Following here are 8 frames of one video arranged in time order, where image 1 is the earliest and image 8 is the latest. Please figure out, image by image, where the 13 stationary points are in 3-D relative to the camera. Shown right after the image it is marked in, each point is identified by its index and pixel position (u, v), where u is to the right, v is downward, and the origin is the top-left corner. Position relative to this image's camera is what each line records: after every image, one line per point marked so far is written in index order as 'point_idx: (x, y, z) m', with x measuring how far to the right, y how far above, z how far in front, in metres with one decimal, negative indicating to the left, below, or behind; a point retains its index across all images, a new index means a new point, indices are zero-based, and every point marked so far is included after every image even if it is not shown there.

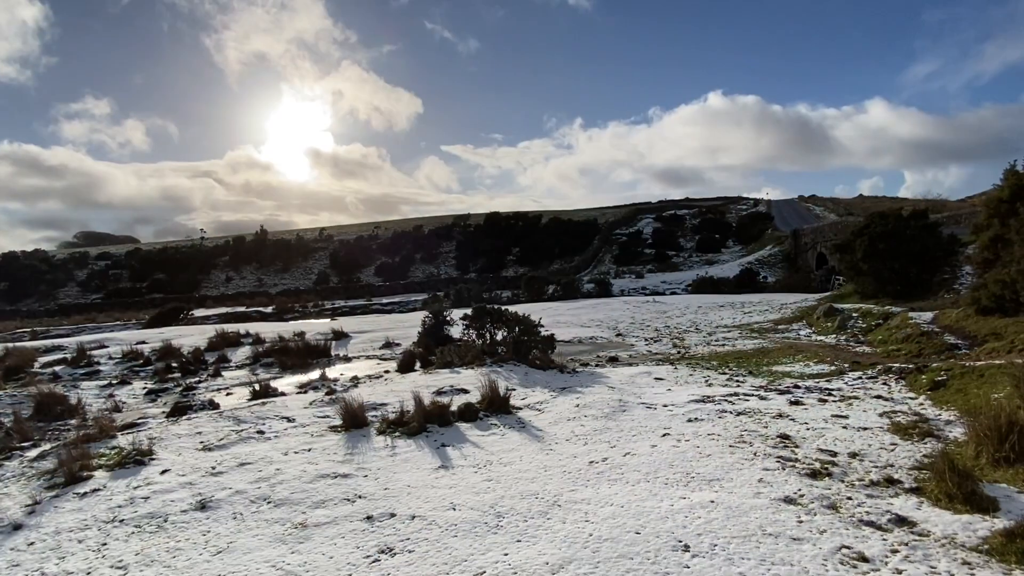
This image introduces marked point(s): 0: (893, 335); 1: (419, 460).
0: (+7.5, -0.9, +10.9) m
1: (-1.0, -1.9, +6.1) m
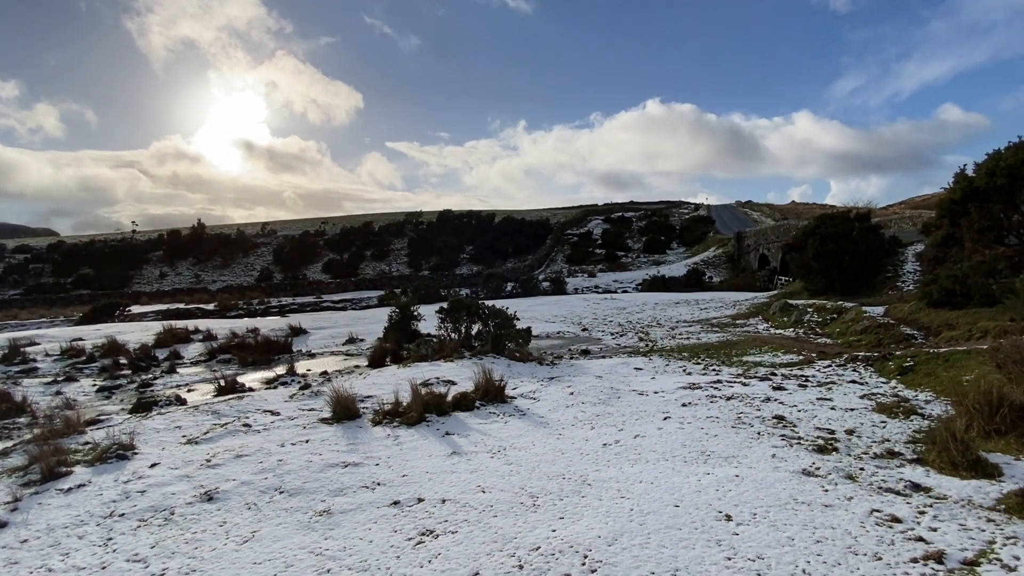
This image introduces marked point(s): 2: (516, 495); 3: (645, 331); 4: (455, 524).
0: (+7.1, -0.8, +11.6) m
1: (-0.9, -1.7, +6.0) m
2: (0.0, -1.7, +4.5) m
3: (+4.1, -1.3, +16.8) m
4: (-0.4, -1.7, +4.0) m
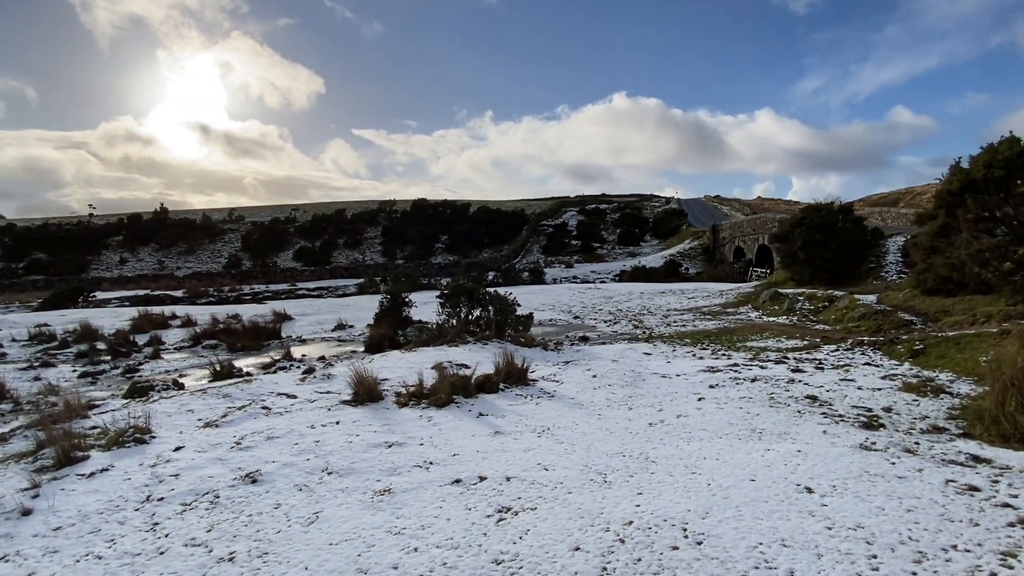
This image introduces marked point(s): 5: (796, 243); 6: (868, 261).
0: (+7.2, -0.5, +11.9) m
1: (-0.5, -1.5, +5.9) m
2: (+0.6, -1.5, +4.4) m
3: (+3.9, -0.9, +16.9) m
4: (+0.2, -1.5, +3.9) m
5: (+9.4, +1.5, +18.2) m
6: (+11.5, +0.9, +17.8) m
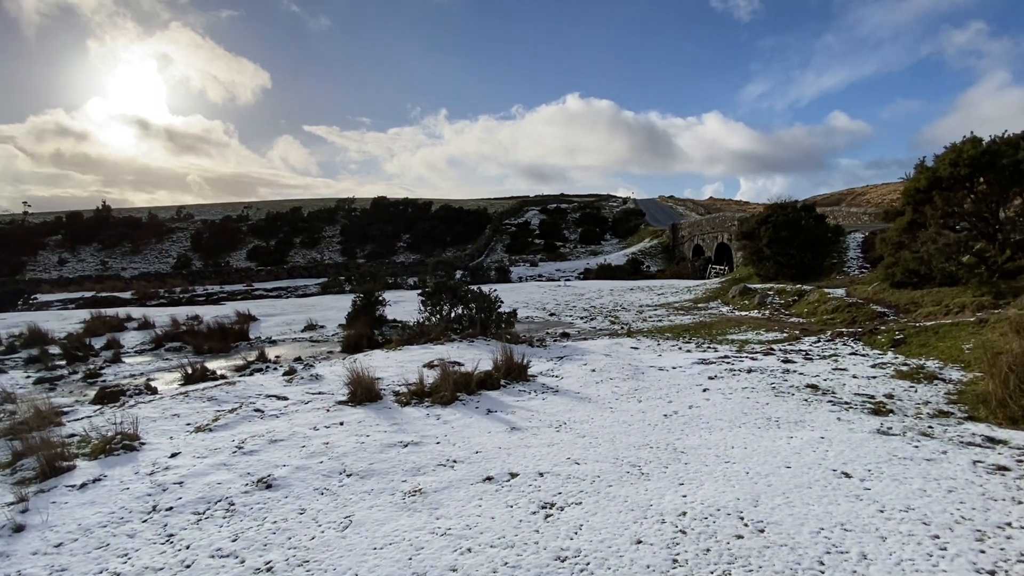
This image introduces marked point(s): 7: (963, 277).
0: (+6.9, -0.4, +12.3) m
1: (-0.3, -1.4, +5.7) m
2: (+0.8, -1.4, +4.3) m
3: (+3.2, -0.8, +17.1) m
4: (+0.4, -1.5, +3.8) m
5: (+8.5, +1.6, +18.8) m
6: (+10.7, +1.0, +18.5) m
7: (+8.5, +0.2, +10.4) m
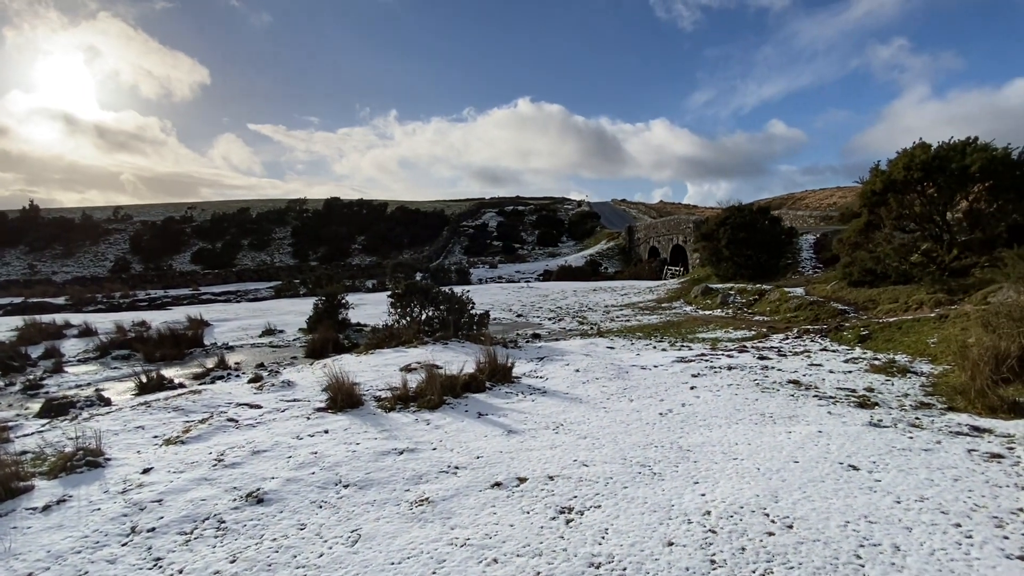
0: (+6.2, -0.4, +12.7) m
1: (-0.4, -1.4, +5.6) m
2: (+0.9, -1.4, +4.3) m
3: (+2.2, -0.8, +17.2) m
4: (+0.6, -1.4, +3.8) m
5: (+7.3, +1.7, +19.3) m
6: (+9.5, +1.1, +19.2) m
7: (+8.0, +0.3, +10.9) m
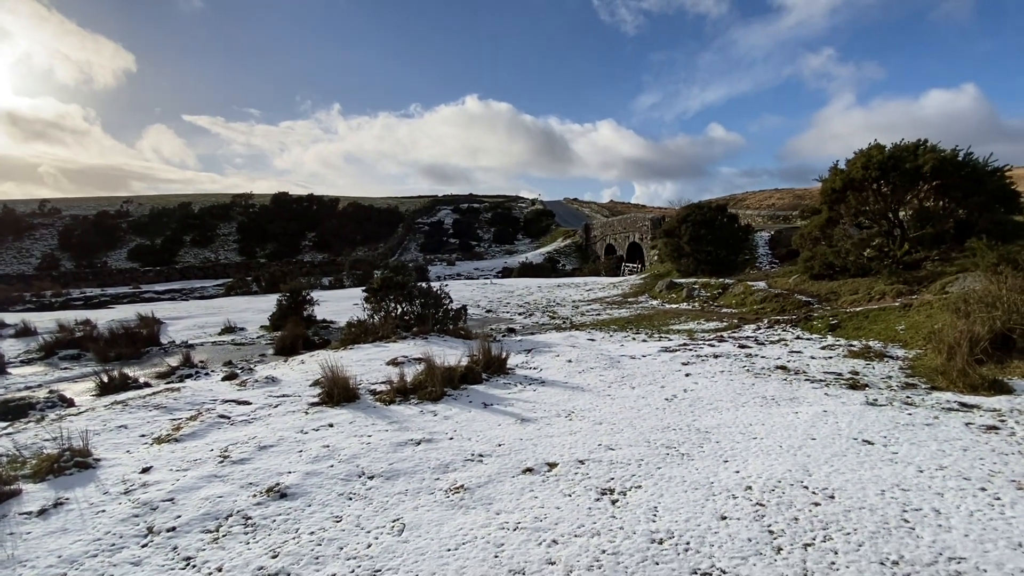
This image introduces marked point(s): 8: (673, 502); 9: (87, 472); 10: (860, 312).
0: (+5.7, -0.2, +13.2) m
1: (-0.3, -1.3, +5.5) m
2: (+1.1, -1.3, +4.3) m
3: (+1.2, -0.7, +17.3) m
4: (+0.8, -1.3, +3.8) m
5: (+6.2, +1.8, +19.9) m
6: (+8.3, +1.2, +20.0) m
7: (+7.6, +0.4, +11.6) m
8: (+1.0, -1.3, +3.4) m
9: (-3.5, -1.5, +4.5) m
10: (+5.9, -0.4, +9.3) m
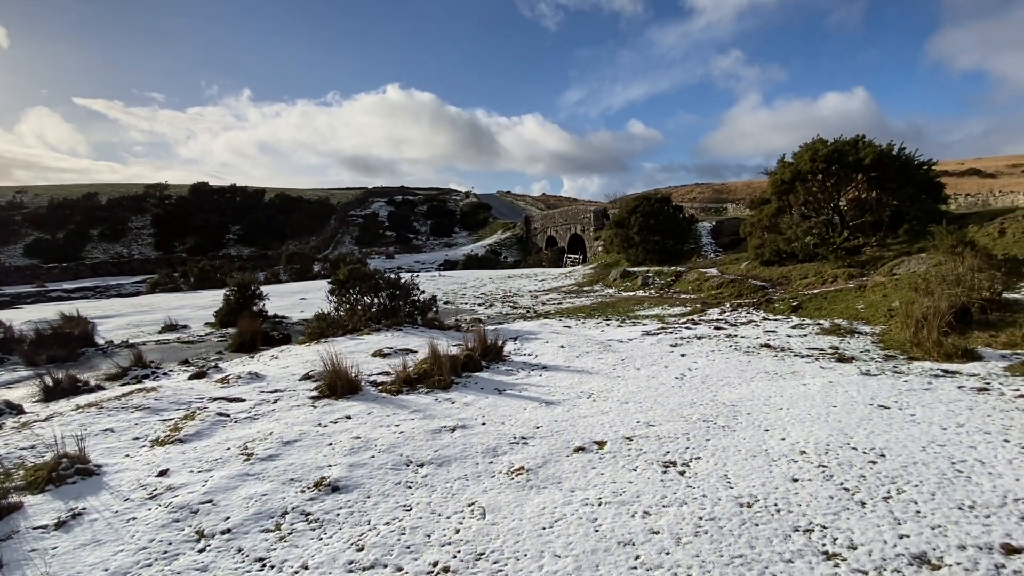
0: (+4.9, +0.1, +13.9) m
1: (-0.1, -1.1, +5.5) m
2: (+1.5, -1.1, +4.5) m
3: (-0.1, -0.4, +17.3) m
4: (+1.2, -1.2, +3.9) m
5: (+4.5, +2.3, +20.5) m
6: (+6.6, +1.7, +20.9) m
7: (+6.9, +0.8, +12.5) m
8: (+1.5, -1.2, +3.6) m
9: (-3.1, -1.4, +4.1) m
10: (+5.5, -0.1, +10.0) m
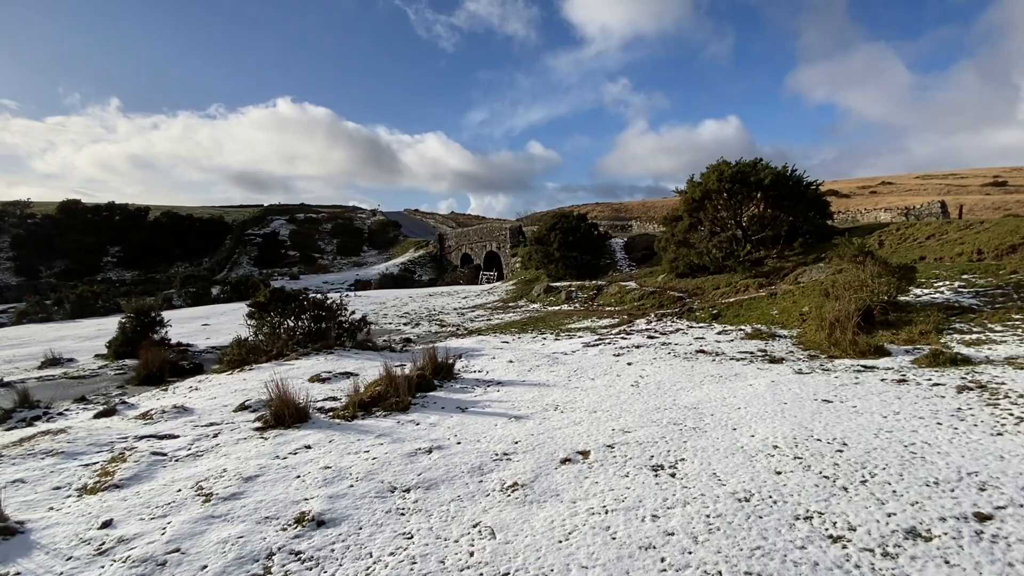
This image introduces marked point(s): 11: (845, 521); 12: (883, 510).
0: (+3.0, -0.2, +14.5) m
1: (-0.4, -1.3, +5.4) m
2: (+1.3, -1.2, +4.7) m
3: (-2.4, -0.9, +17.1) m
4: (+1.2, -1.2, +4.1) m
5: (+1.5, +1.7, +21.1) m
6: (+3.5, +1.2, +21.8) m
7: (+5.3, +0.5, +13.6) m
8: (+1.4, -1.2, +3.8) m
9: (-3.1, -1.6, +3.5) m
10: (+4.4, -0.3, +10.8) m
11: (+1.8, -1.2, +2.9) m
12: (+2.0, -1.2, +3.0) m
